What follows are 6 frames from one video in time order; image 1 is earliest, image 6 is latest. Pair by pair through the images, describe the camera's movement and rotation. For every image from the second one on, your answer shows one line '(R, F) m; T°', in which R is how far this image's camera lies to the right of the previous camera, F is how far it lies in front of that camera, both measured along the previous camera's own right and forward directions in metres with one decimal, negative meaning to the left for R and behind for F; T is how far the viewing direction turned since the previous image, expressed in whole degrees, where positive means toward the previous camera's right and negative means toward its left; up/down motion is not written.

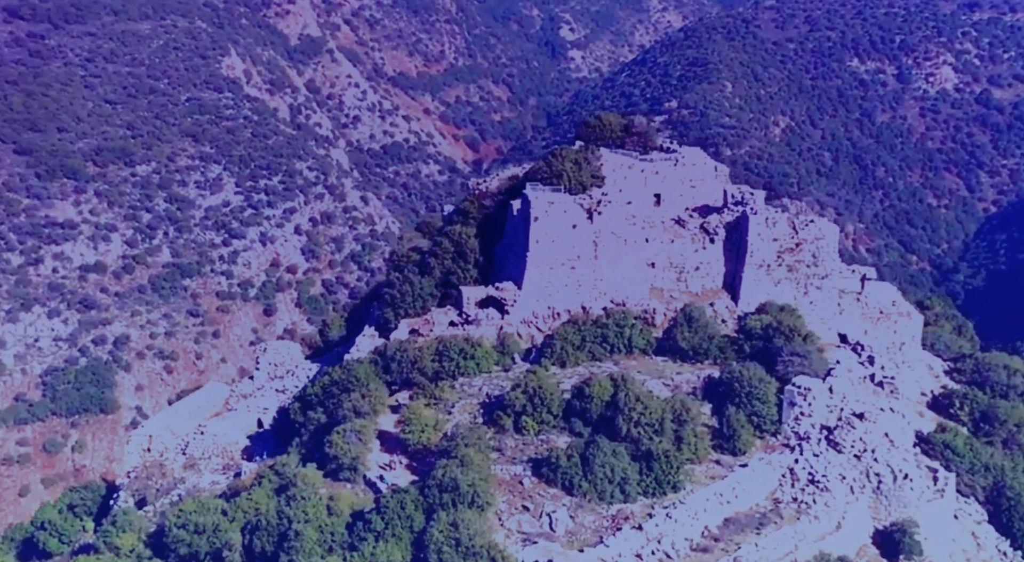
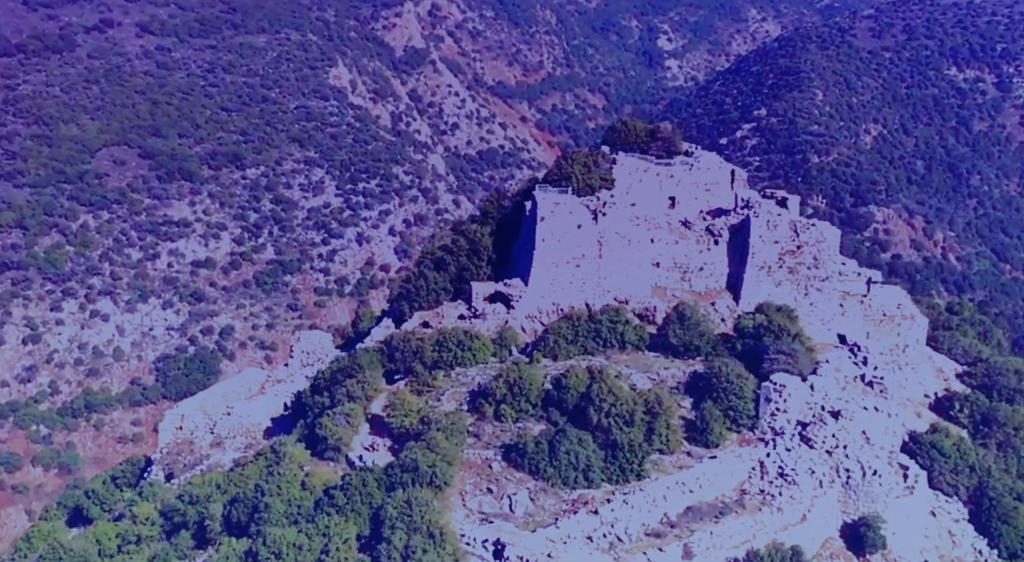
(+2.8, -0.7) m; -8°
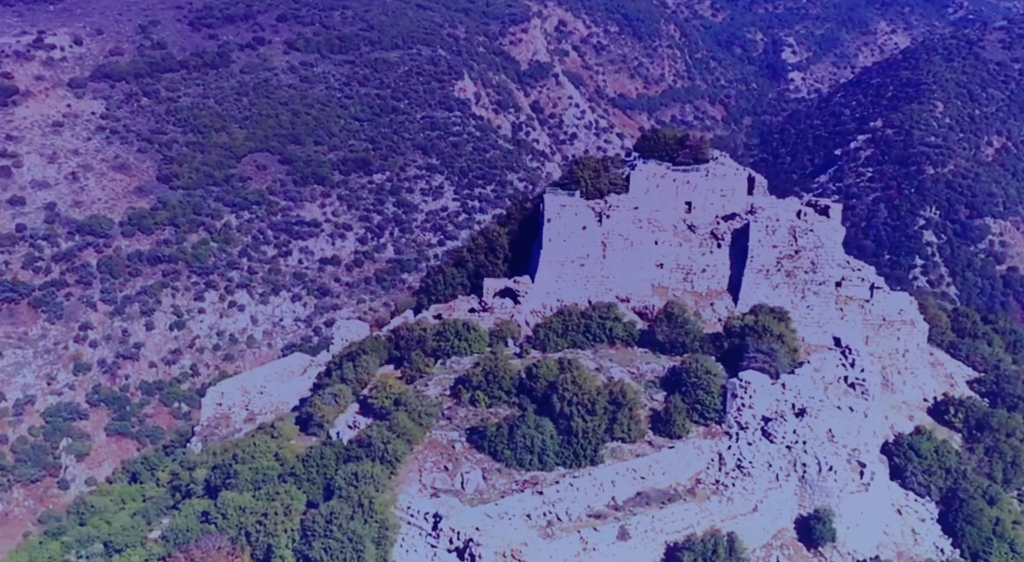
(+3.8, -1.1) m; -11°
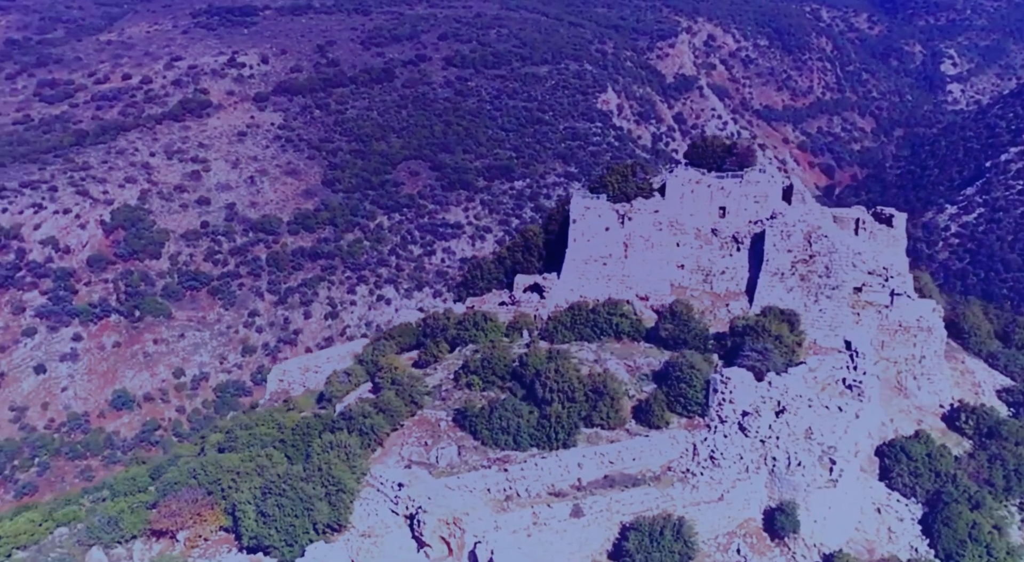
(+4.2, -1.4) m; -13°
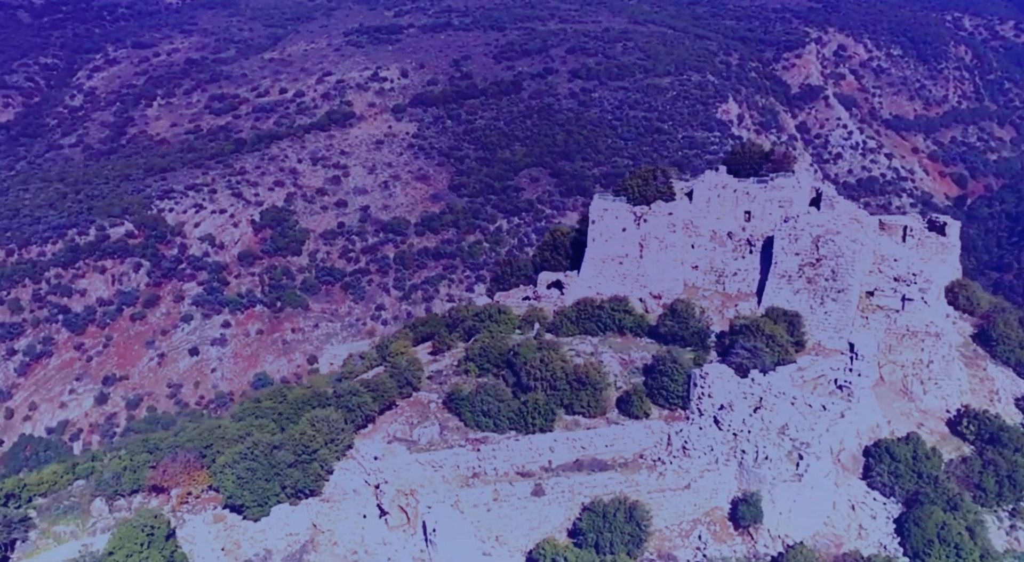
(+3.9, -1.3) m; -11°
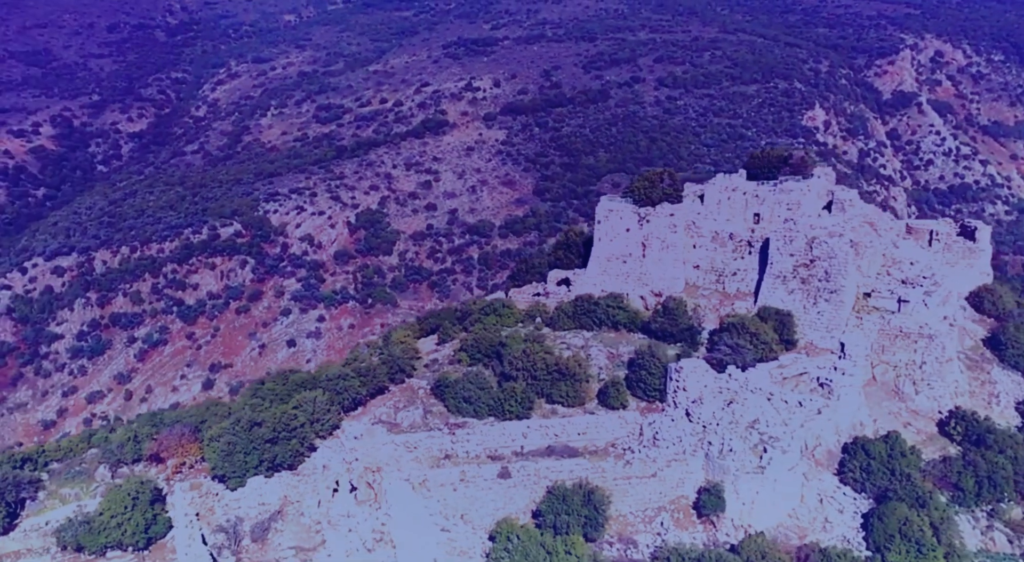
(+3.2, -1.0) m; -8°
